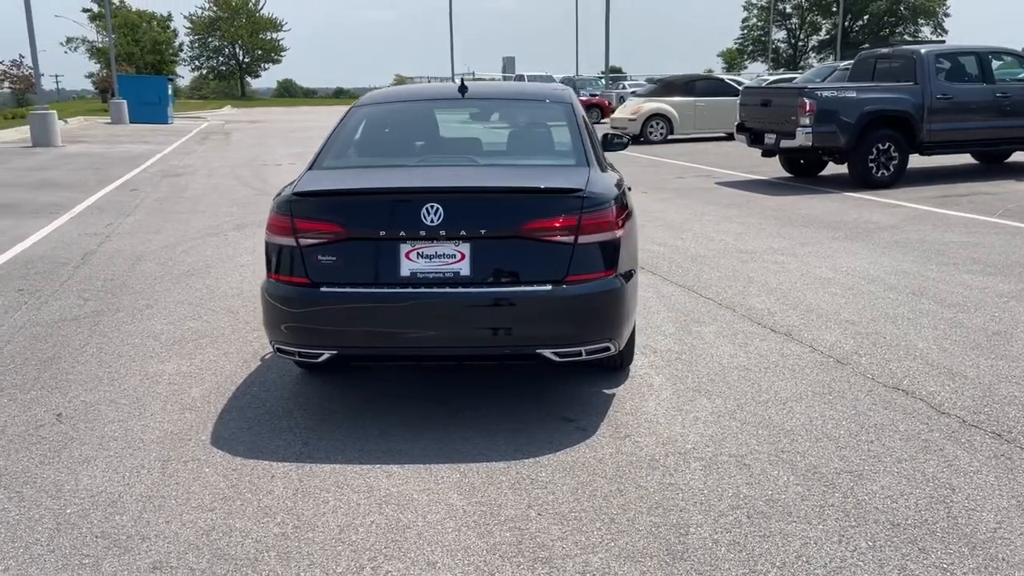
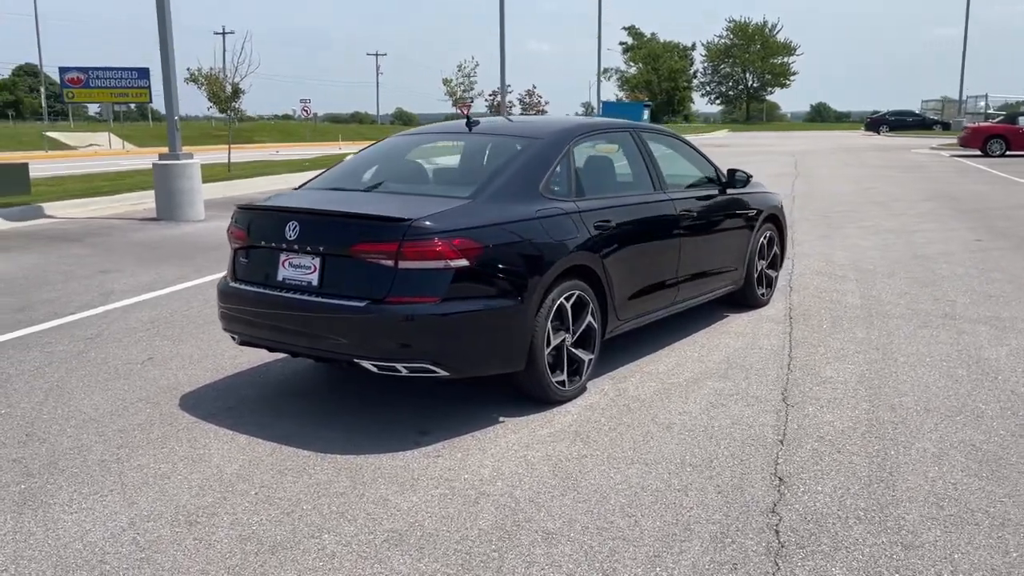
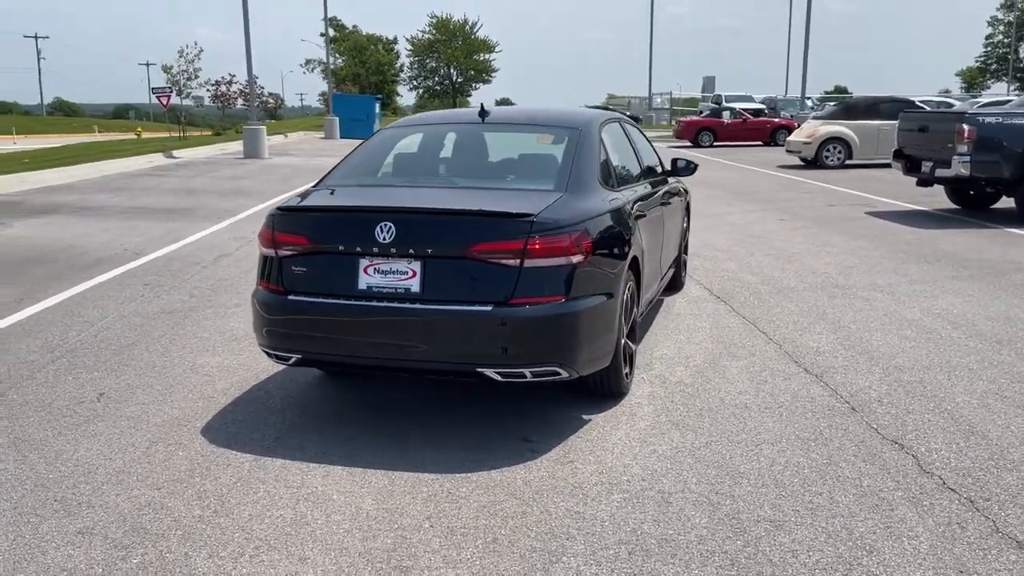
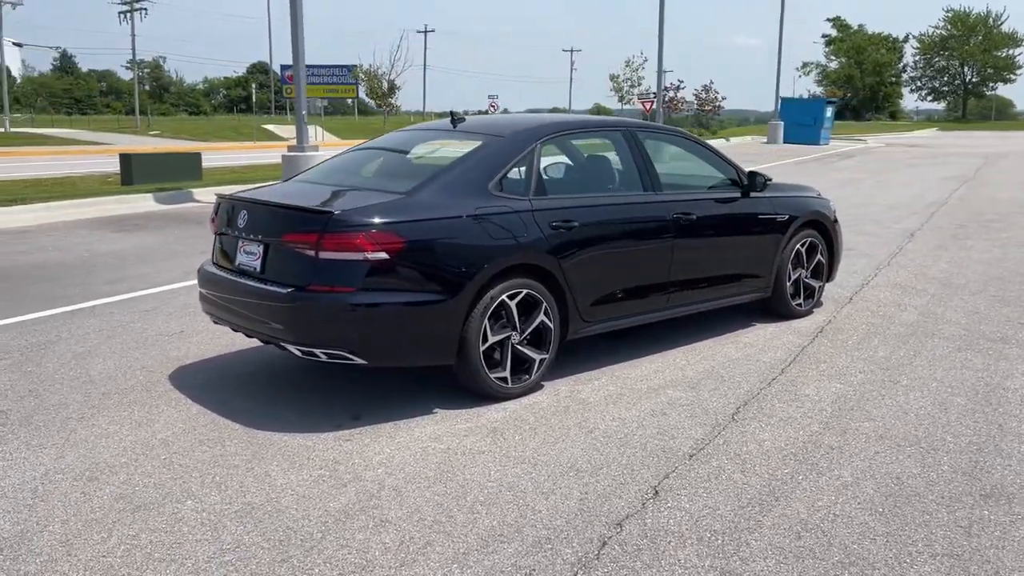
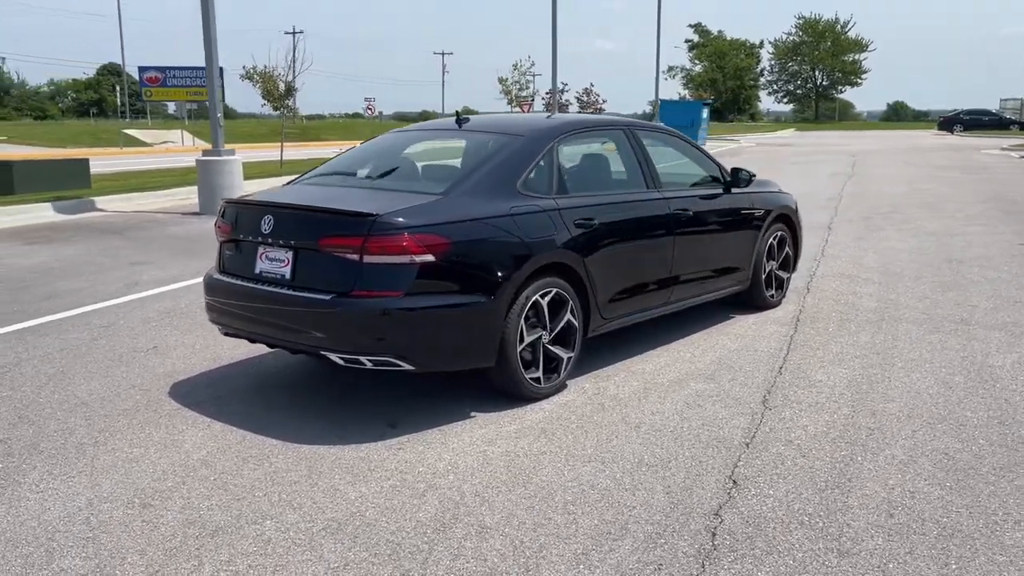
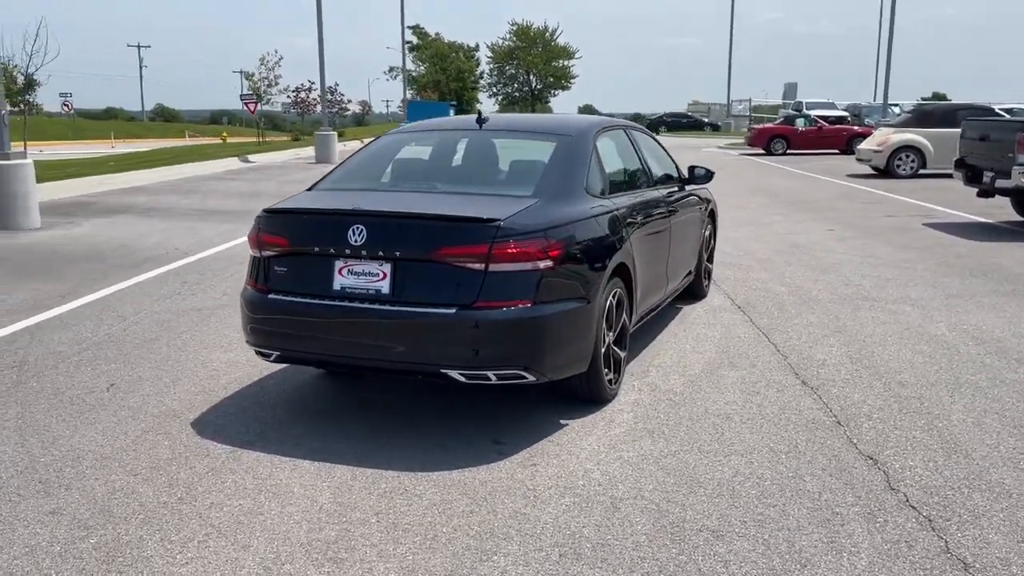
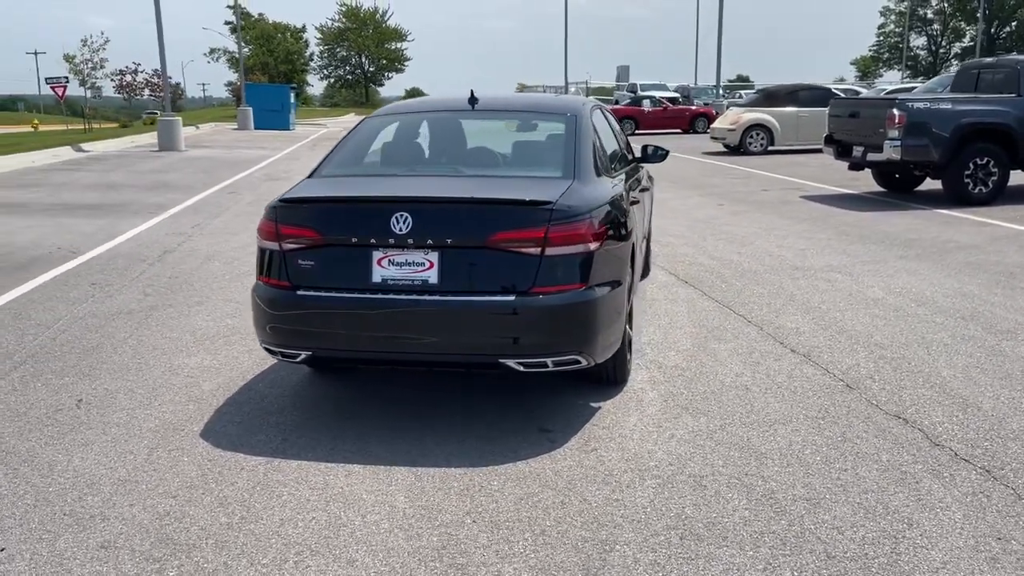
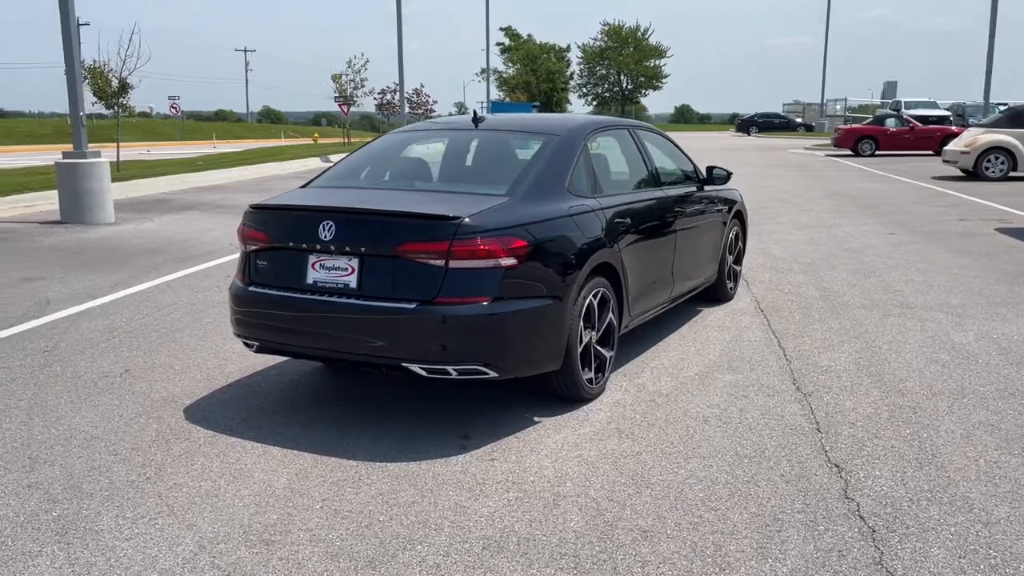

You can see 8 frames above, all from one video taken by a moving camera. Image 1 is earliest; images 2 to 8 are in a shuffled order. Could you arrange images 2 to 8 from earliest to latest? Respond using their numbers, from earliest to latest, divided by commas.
7, 3, 6, 8, 2, 5, 4
